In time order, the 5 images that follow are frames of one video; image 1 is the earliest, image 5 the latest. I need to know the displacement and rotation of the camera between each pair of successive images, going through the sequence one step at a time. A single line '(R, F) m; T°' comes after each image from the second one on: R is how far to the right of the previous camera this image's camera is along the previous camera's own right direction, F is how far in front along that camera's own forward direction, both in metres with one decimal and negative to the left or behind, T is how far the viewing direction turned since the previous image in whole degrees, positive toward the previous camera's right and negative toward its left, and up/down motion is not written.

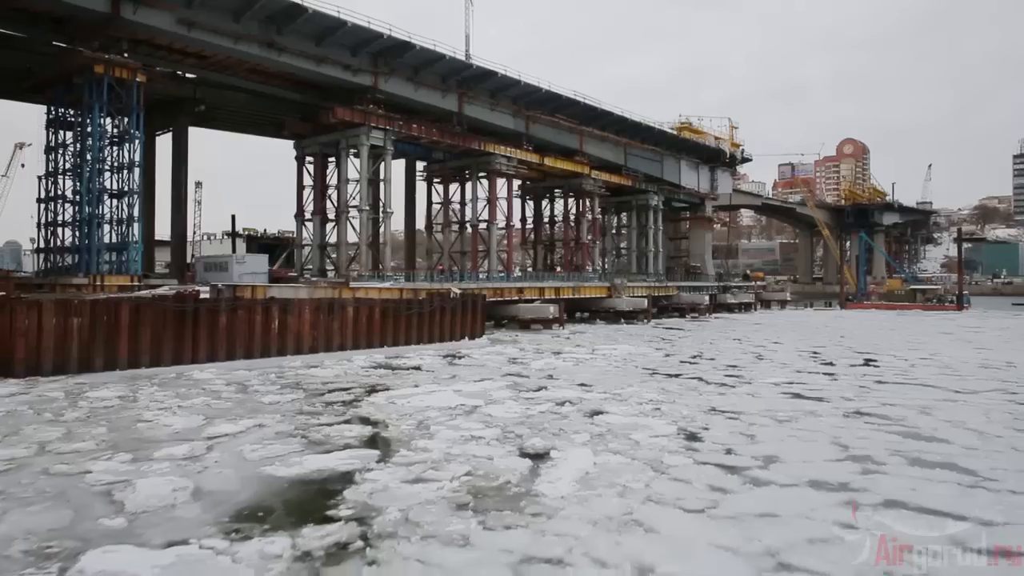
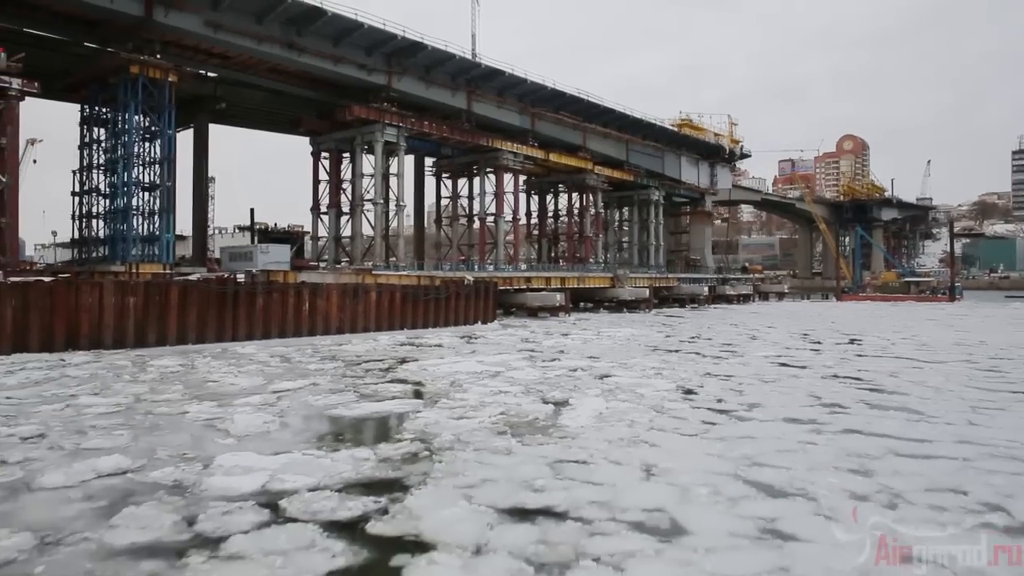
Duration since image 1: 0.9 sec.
(-0.2, -1.5) m; 0°
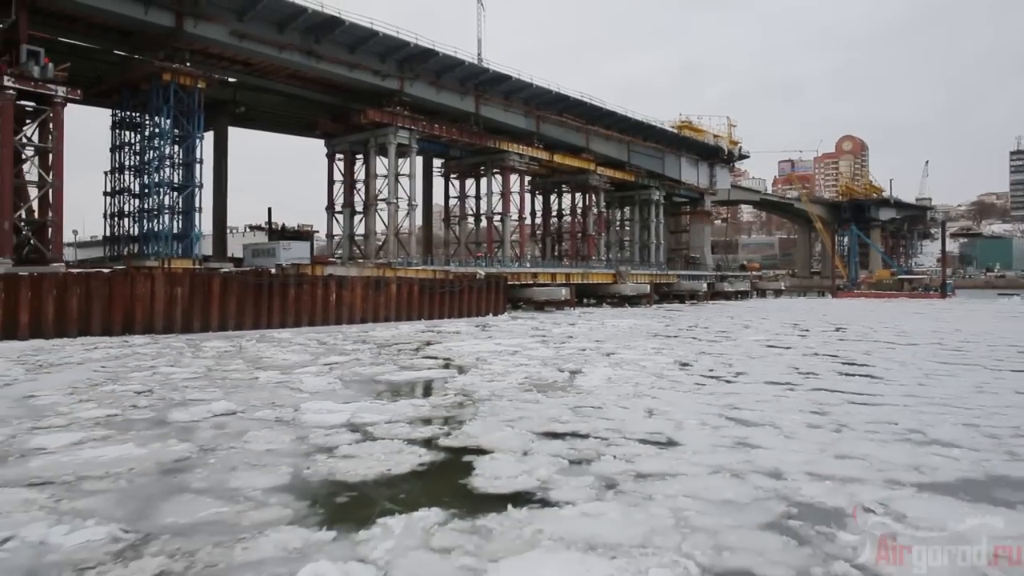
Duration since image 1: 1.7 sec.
(-0.2, -1.5) m; 0°
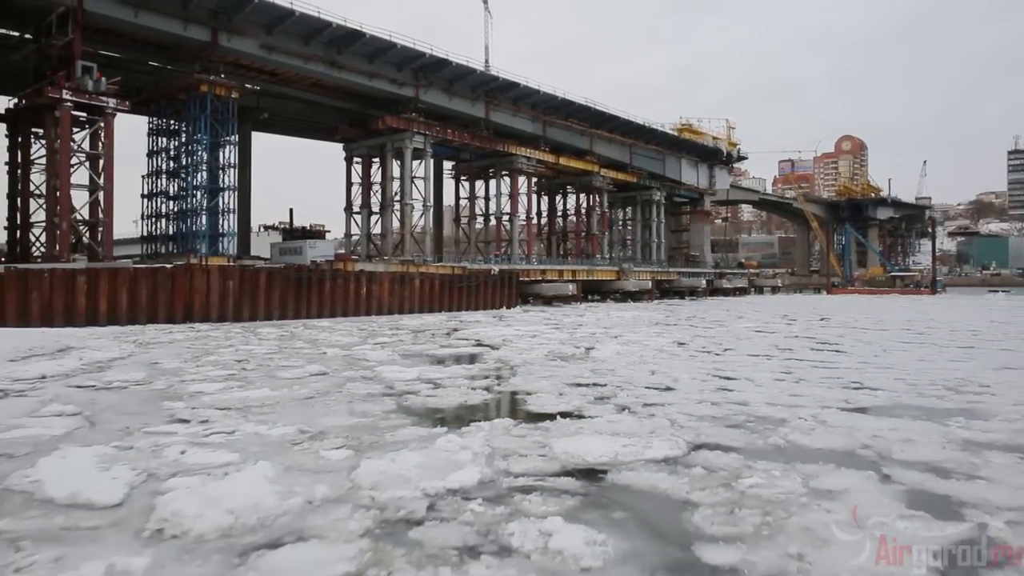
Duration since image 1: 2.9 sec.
(-0.2, -2.0) m; 0°
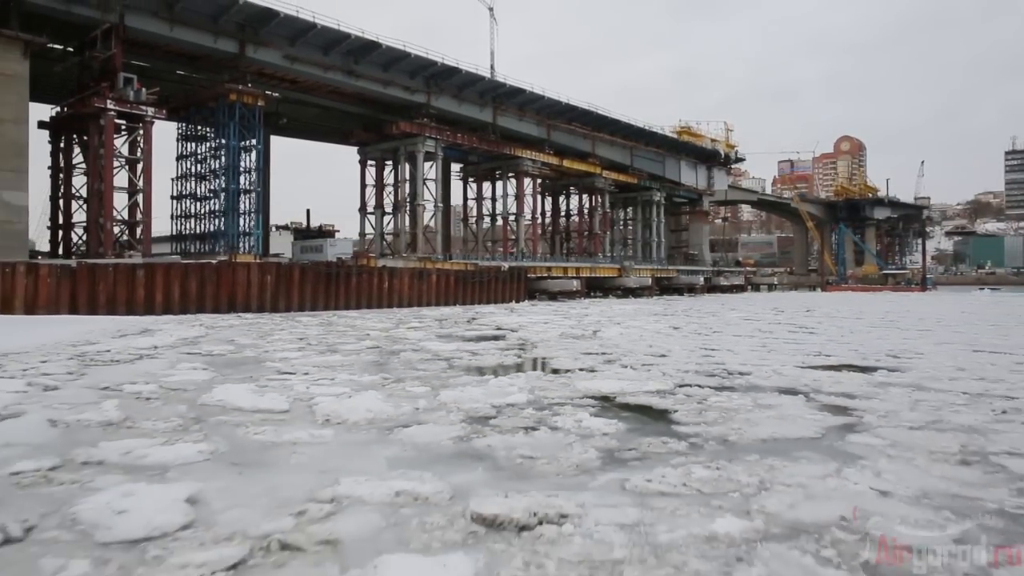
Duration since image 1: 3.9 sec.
(-0.2, -1.9) m; 0°
